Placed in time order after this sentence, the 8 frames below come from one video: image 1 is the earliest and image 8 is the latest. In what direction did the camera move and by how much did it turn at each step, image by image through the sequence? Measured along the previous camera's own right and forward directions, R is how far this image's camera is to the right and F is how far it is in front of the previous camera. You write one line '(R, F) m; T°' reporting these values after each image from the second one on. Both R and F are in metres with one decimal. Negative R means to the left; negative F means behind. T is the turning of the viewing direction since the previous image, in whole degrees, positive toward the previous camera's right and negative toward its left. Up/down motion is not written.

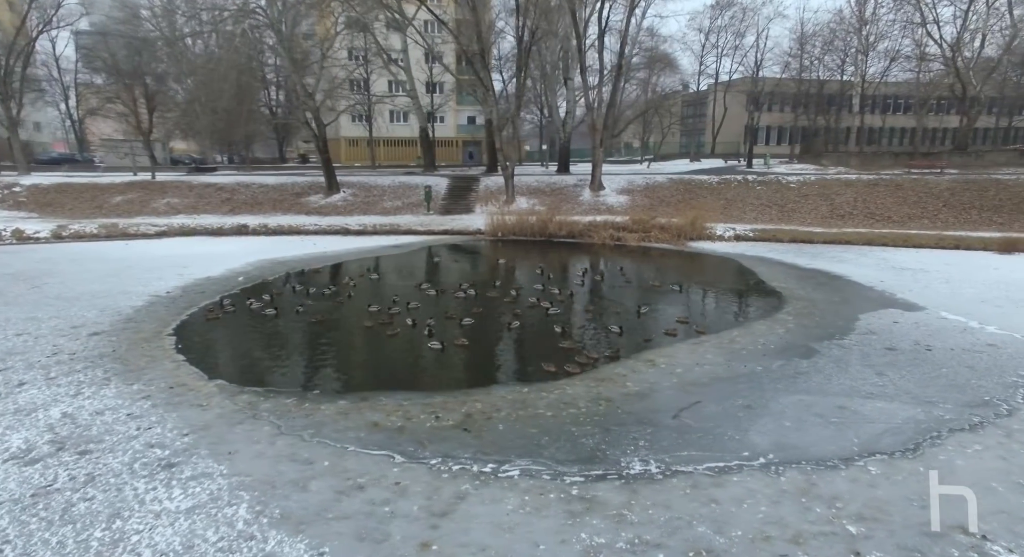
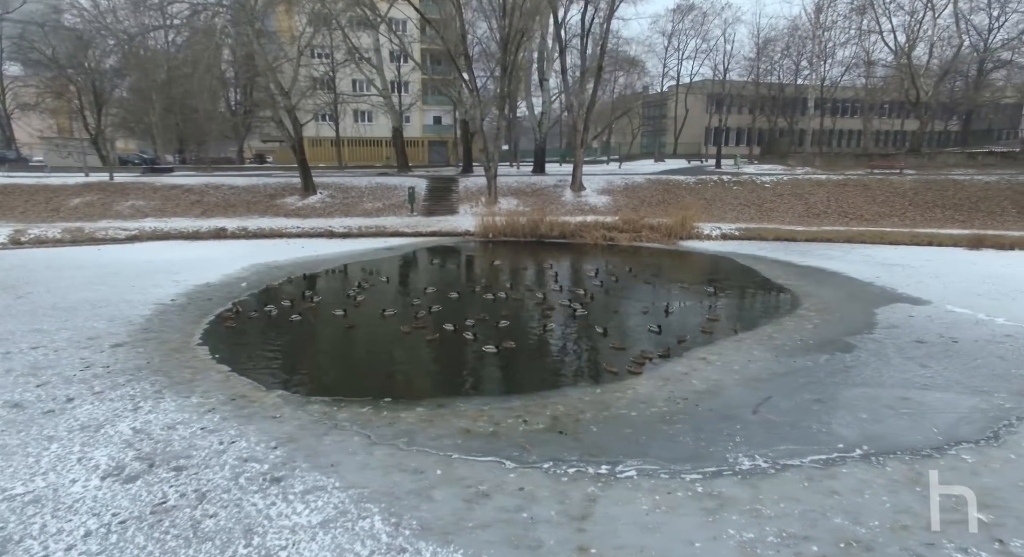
(-1.4, +0.1) m; +4°
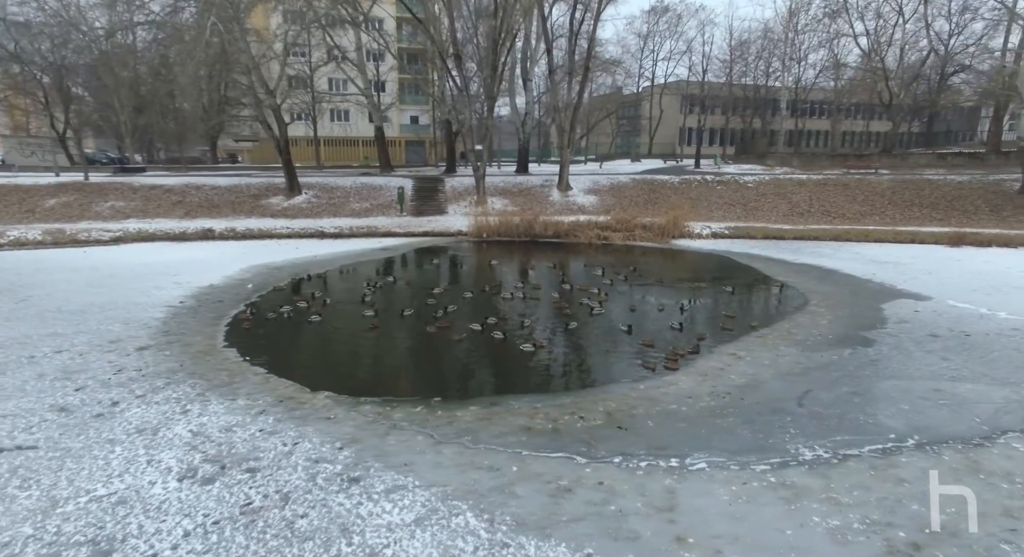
(-0.9, 0.0) m; +3°
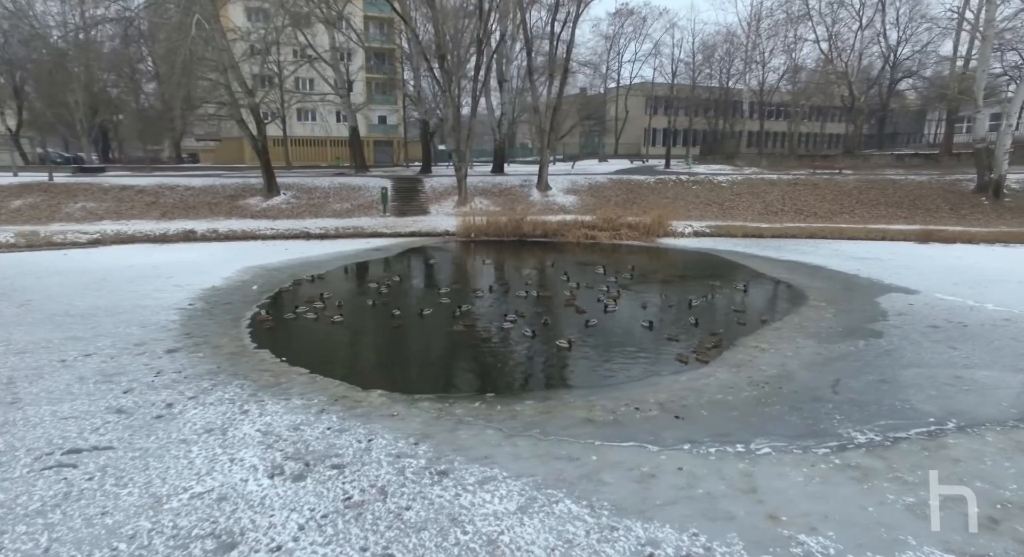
(-1.1, -0.1) m; +4°
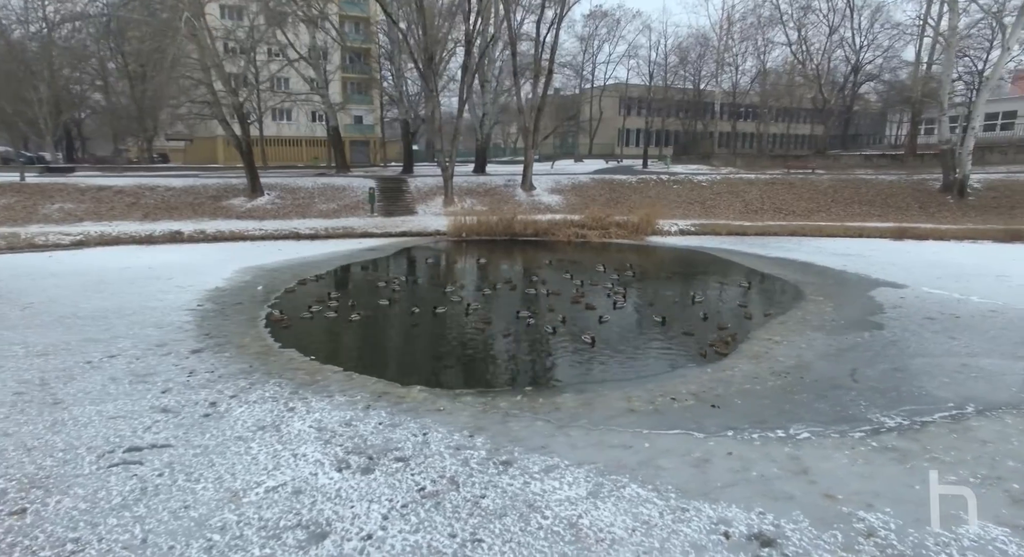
(-0.8, -0.2) m; +3°
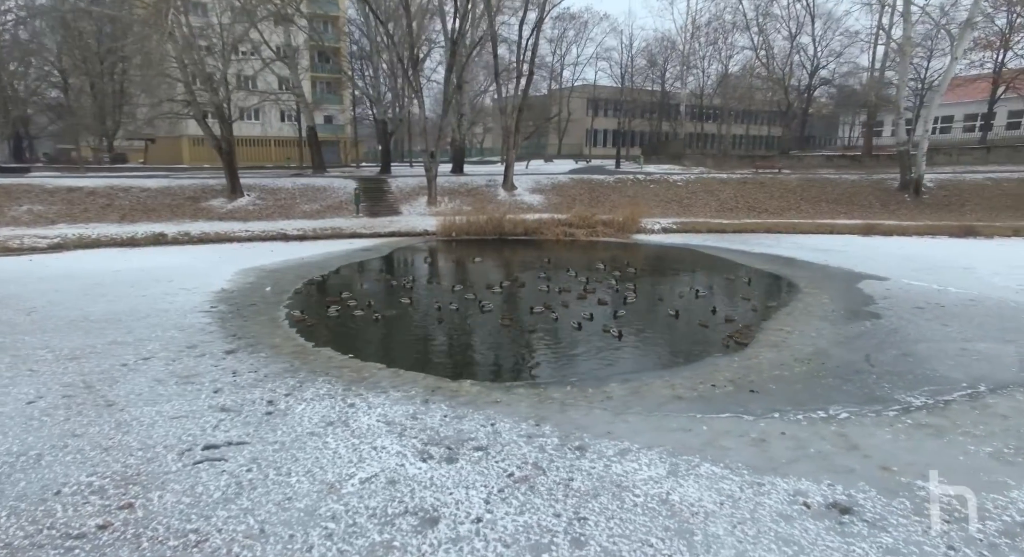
(-1.0, -0.2) m; +4°
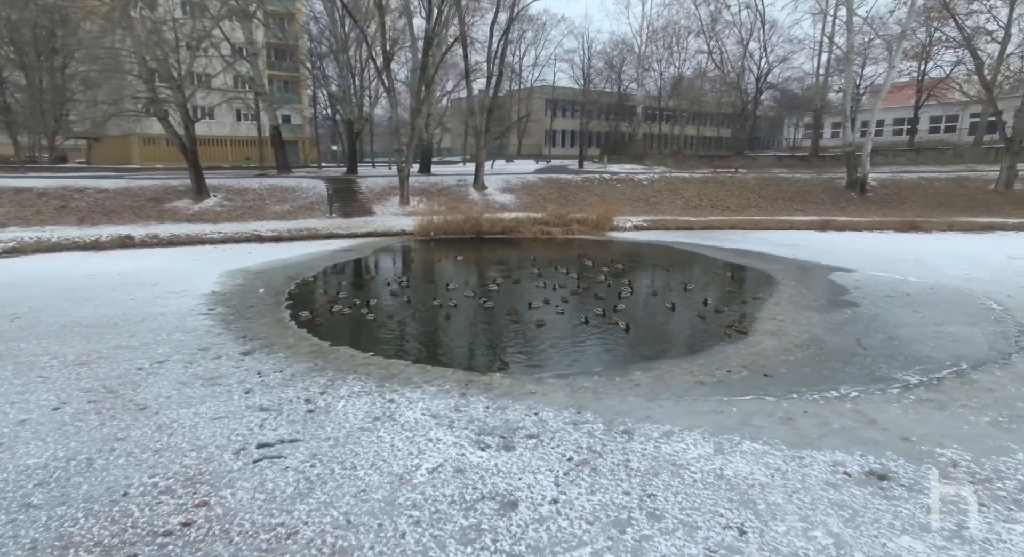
(-0.9, -0.2) m; +4°
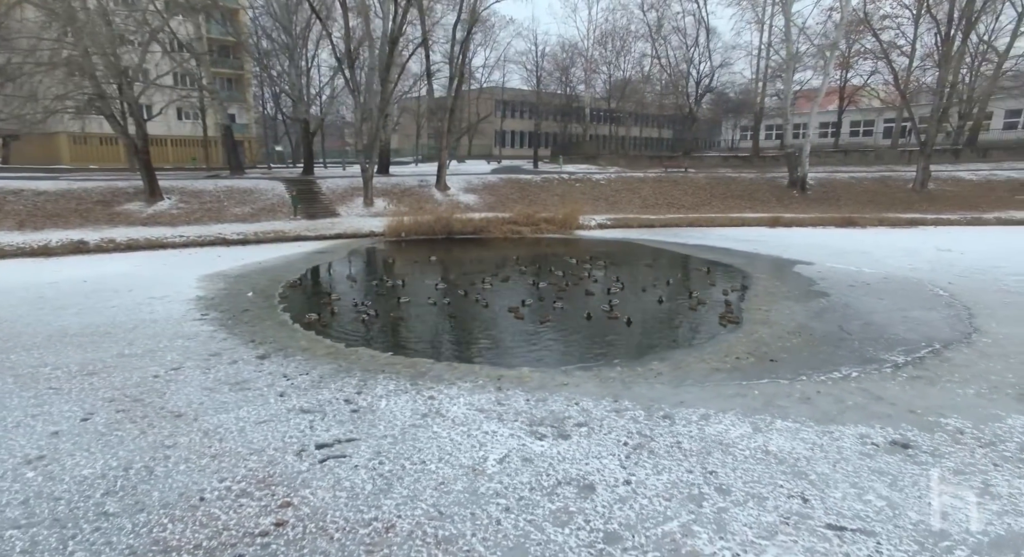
(-1.1, -0.2) m; +5°
